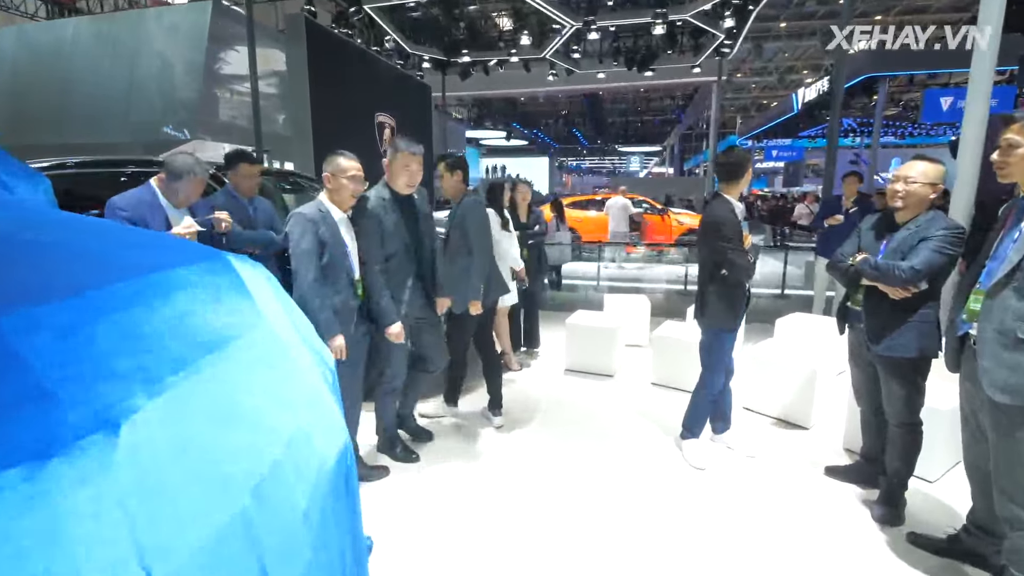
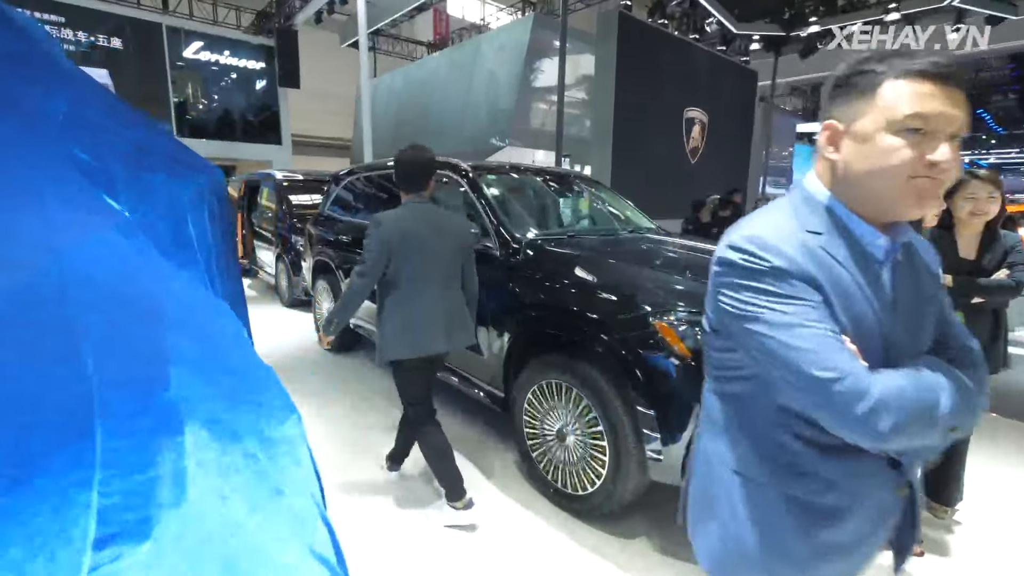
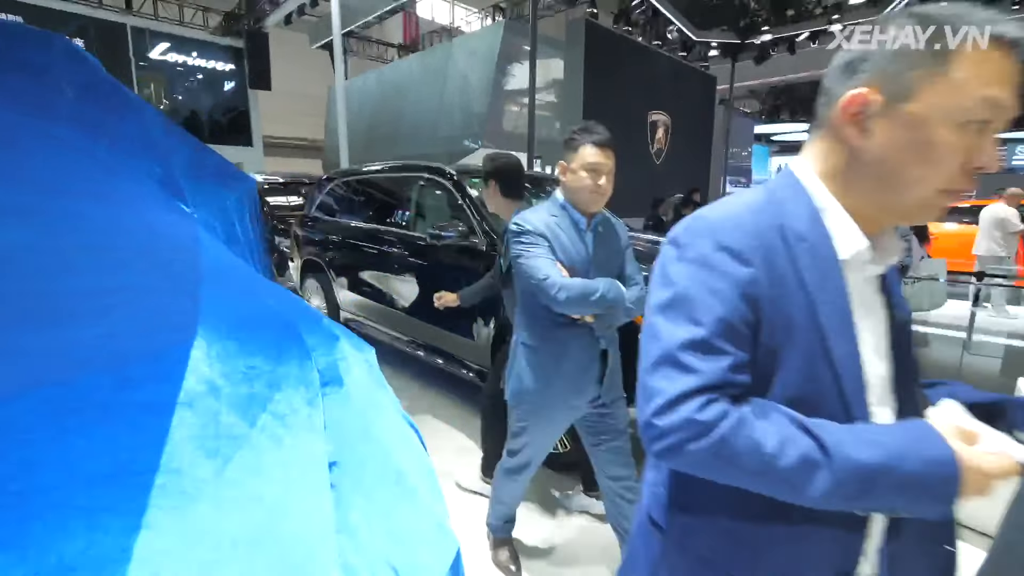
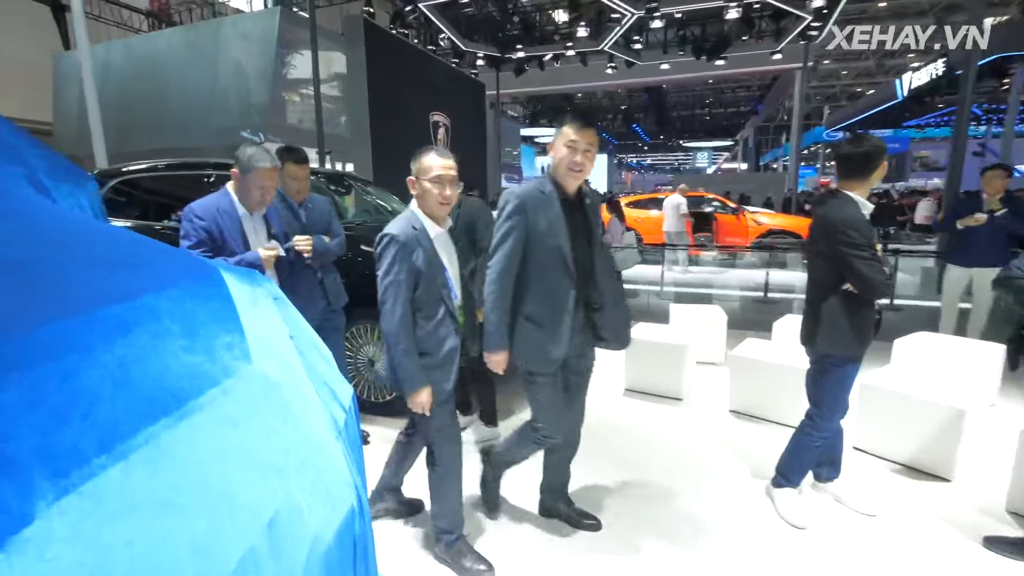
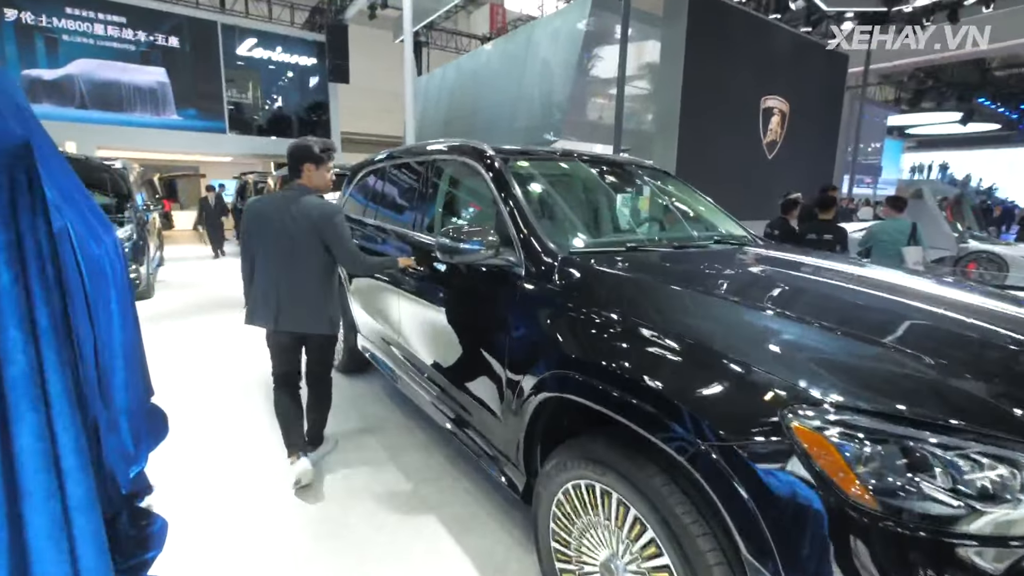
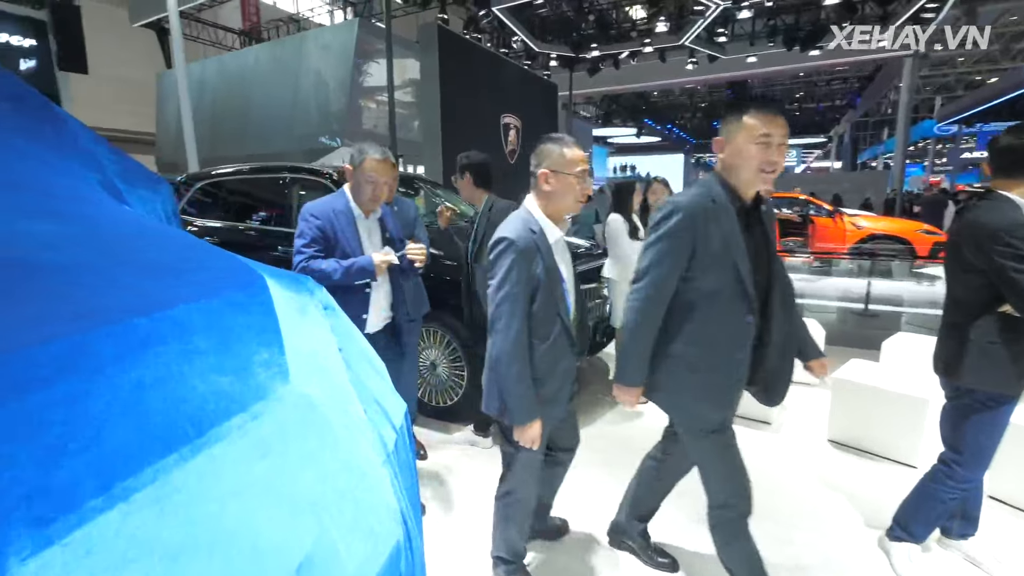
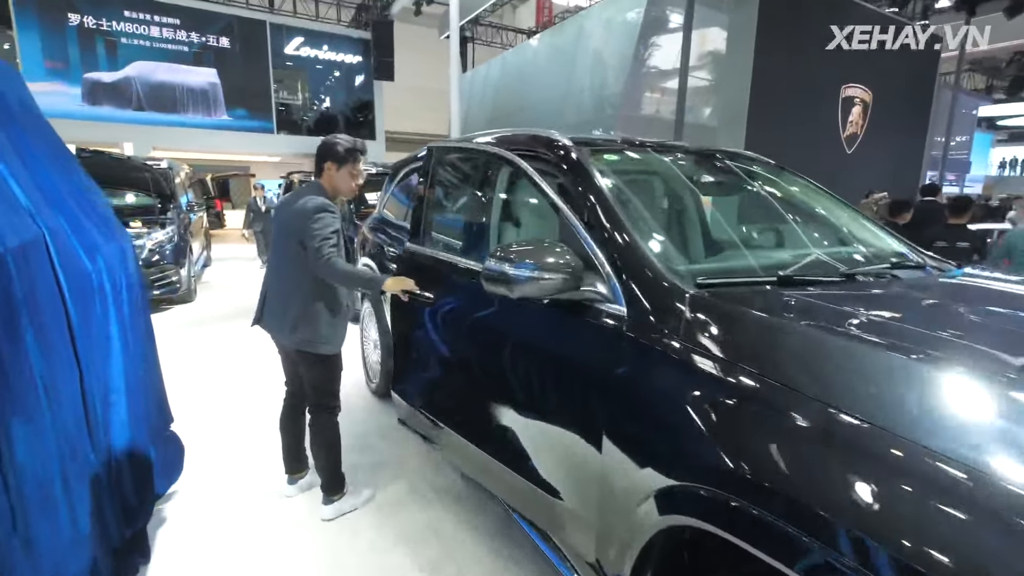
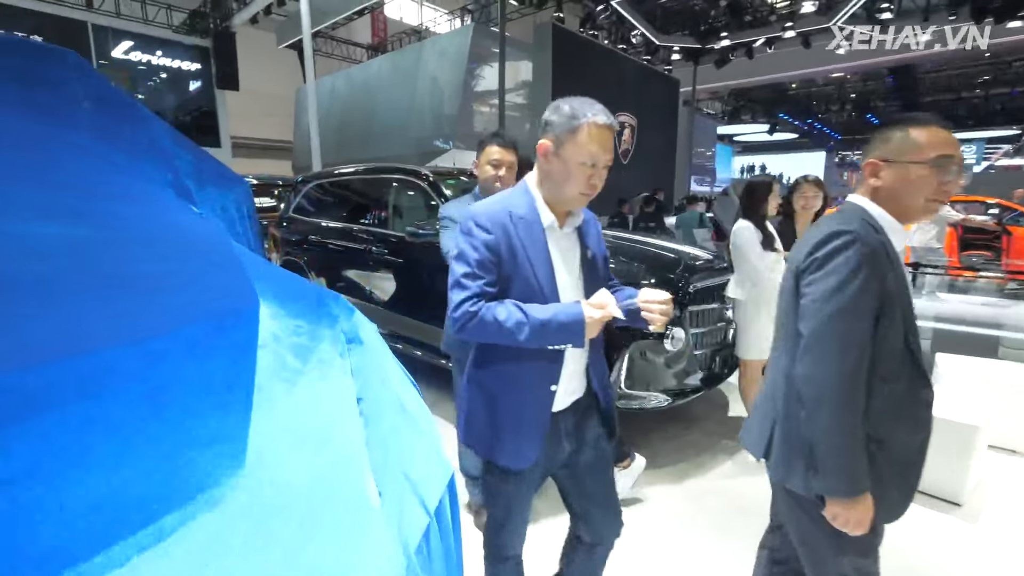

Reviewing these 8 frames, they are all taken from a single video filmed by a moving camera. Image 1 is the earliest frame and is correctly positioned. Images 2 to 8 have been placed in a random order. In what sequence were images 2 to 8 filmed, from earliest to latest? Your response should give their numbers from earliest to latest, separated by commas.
4, 6, 8, 3, 2, 5, 7
